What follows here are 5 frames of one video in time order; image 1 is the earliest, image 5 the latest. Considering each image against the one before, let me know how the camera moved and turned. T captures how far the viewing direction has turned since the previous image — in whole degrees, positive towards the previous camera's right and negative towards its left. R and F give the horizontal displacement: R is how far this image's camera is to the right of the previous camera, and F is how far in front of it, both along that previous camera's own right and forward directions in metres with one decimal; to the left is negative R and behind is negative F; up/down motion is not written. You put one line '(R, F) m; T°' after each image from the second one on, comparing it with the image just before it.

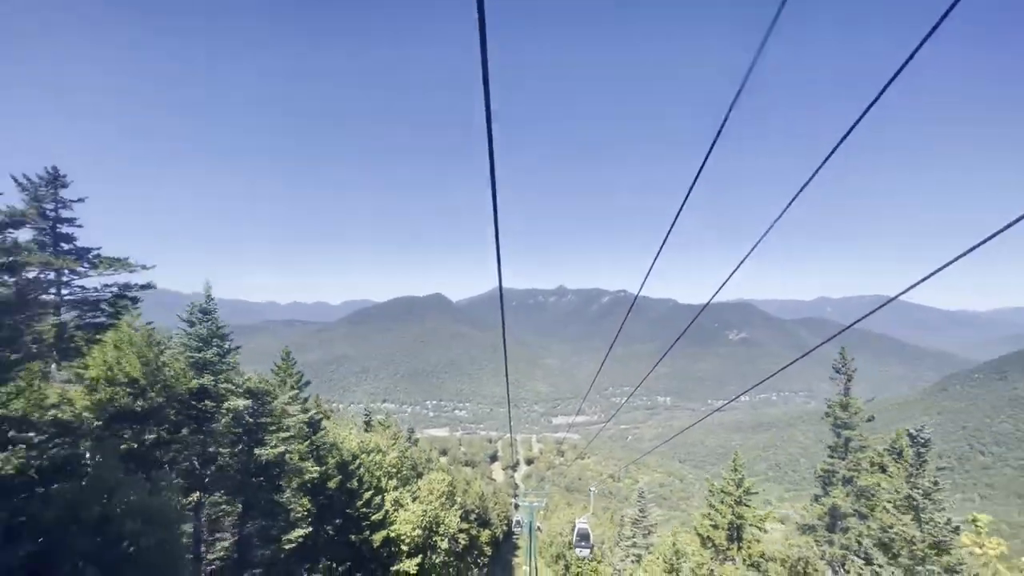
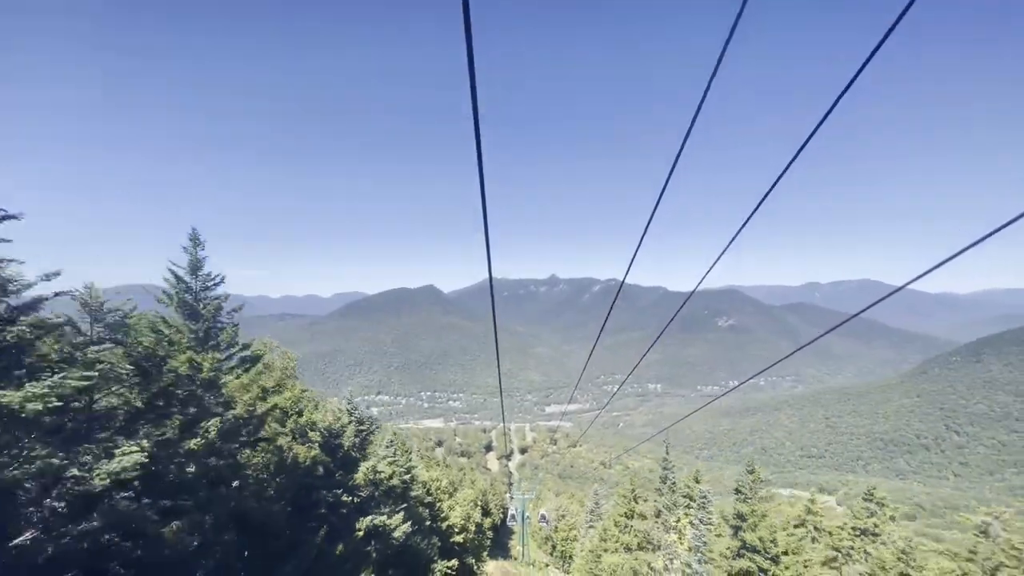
(0.0, -4.2) m; +1°
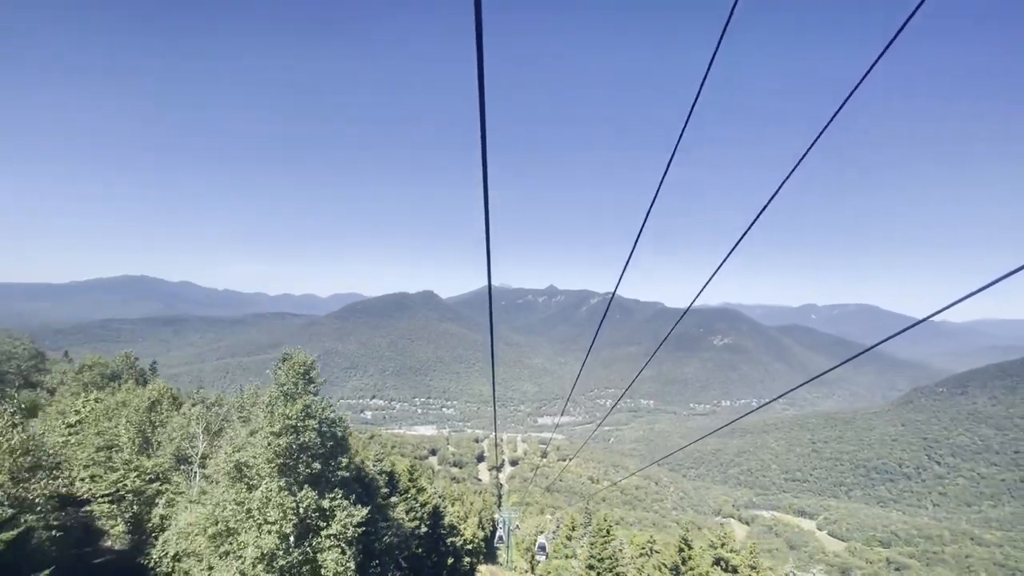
(0.0, -6.0) m; 0°
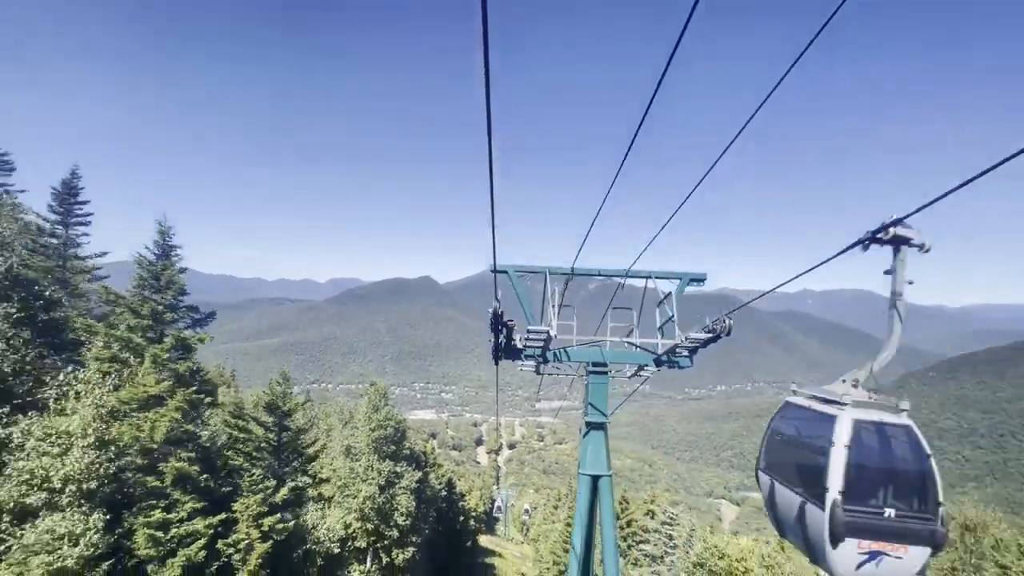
(+0.1, -3.1) m; 0°
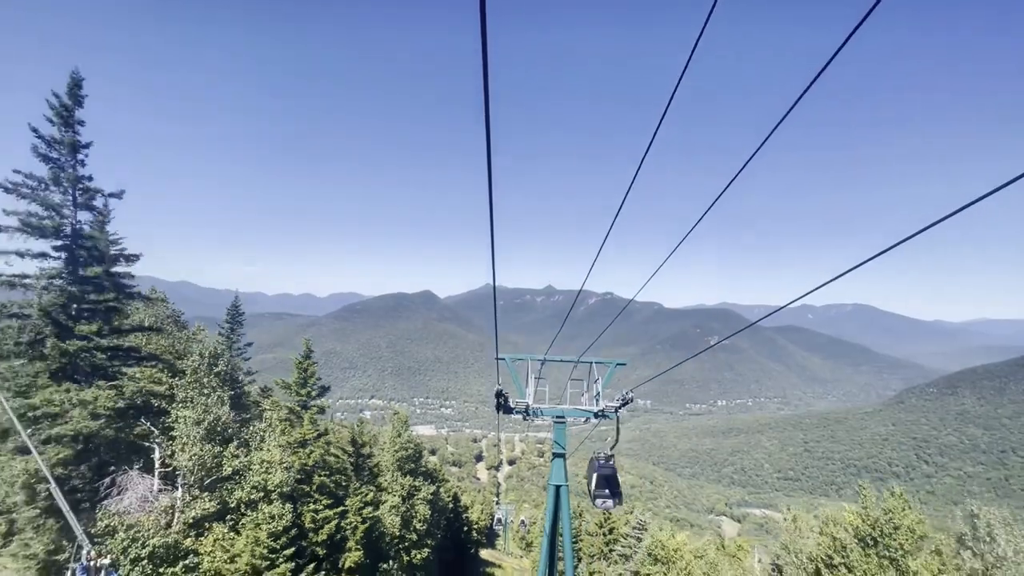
(0.0, -1.5) m; 0°
